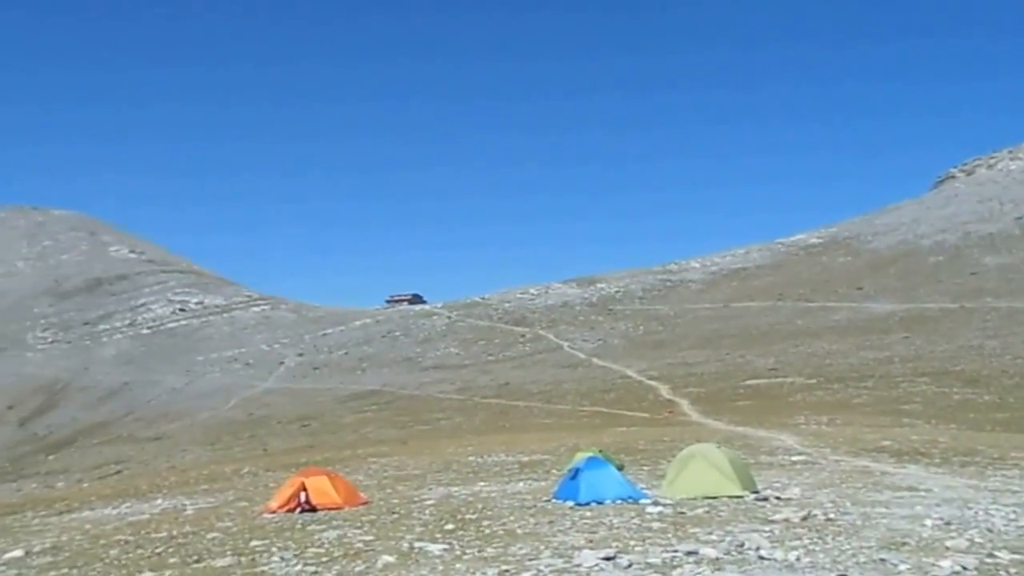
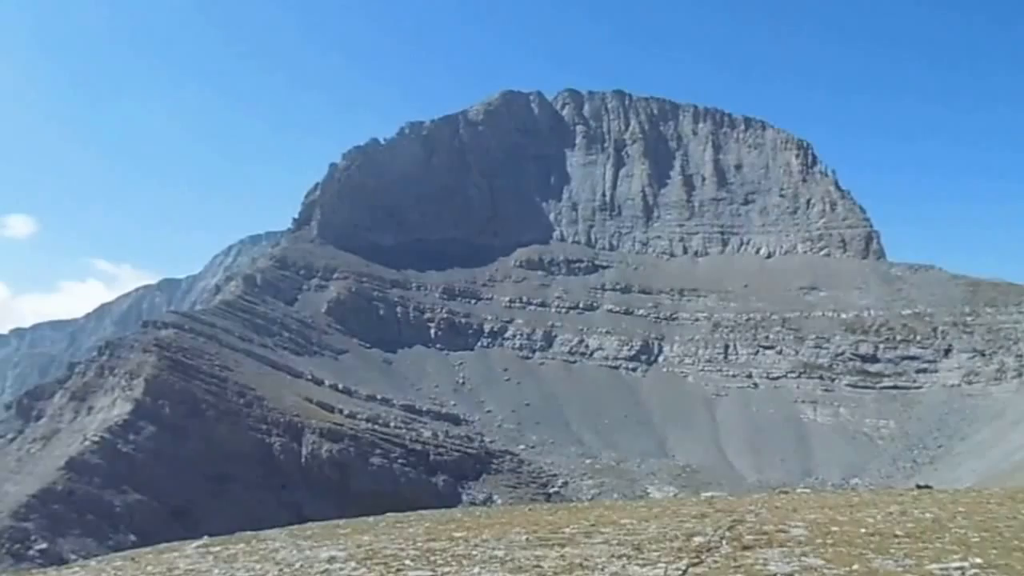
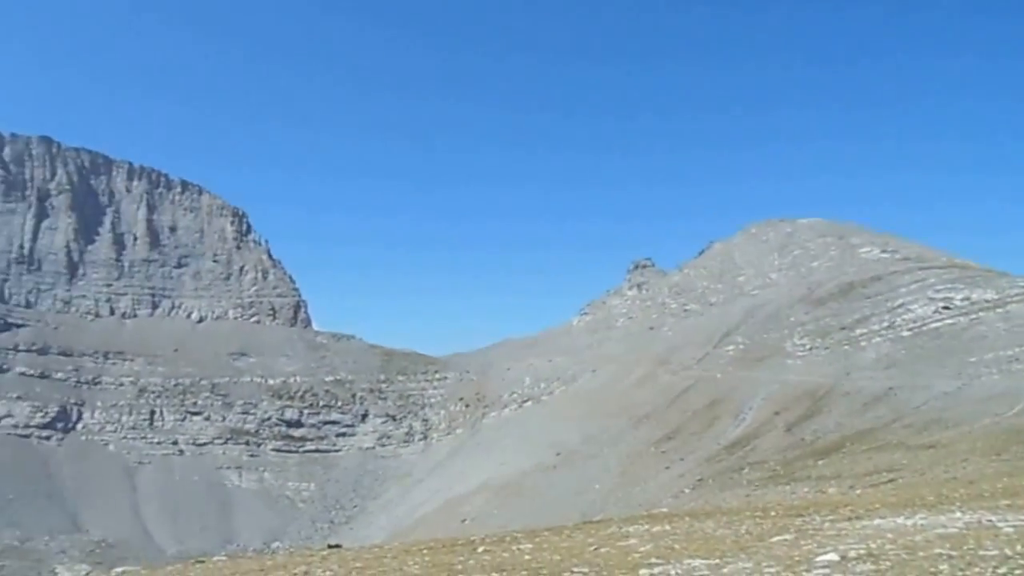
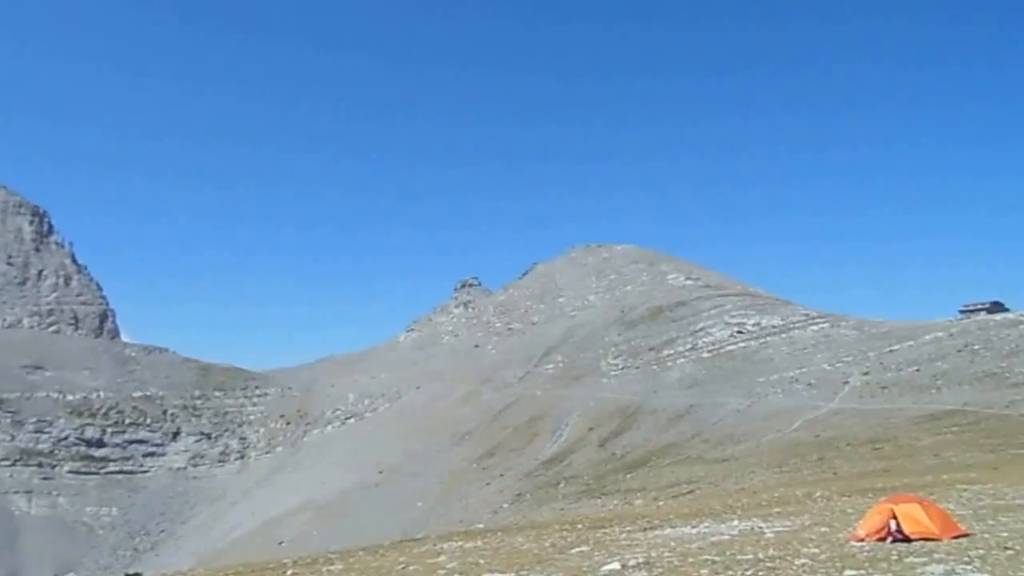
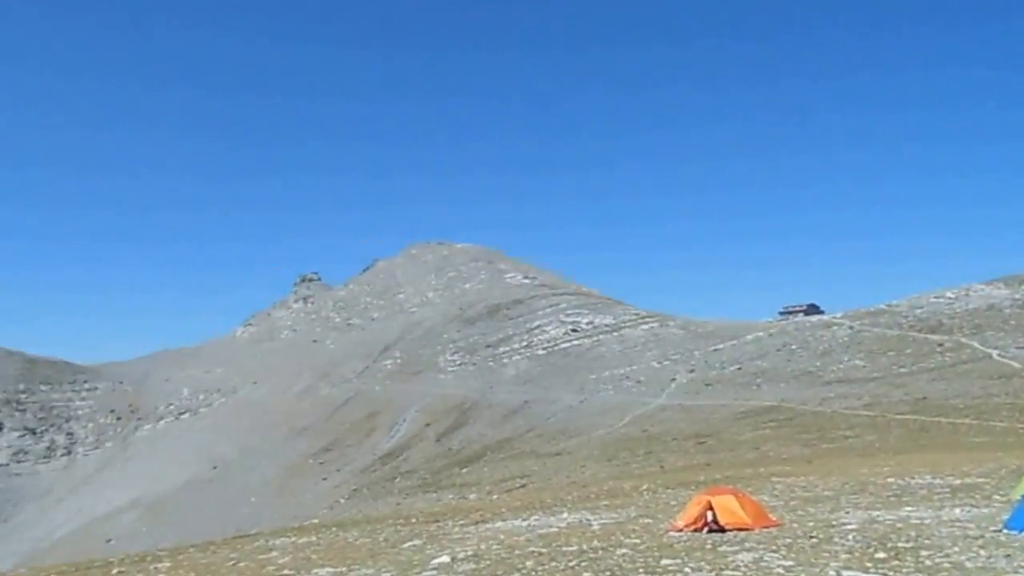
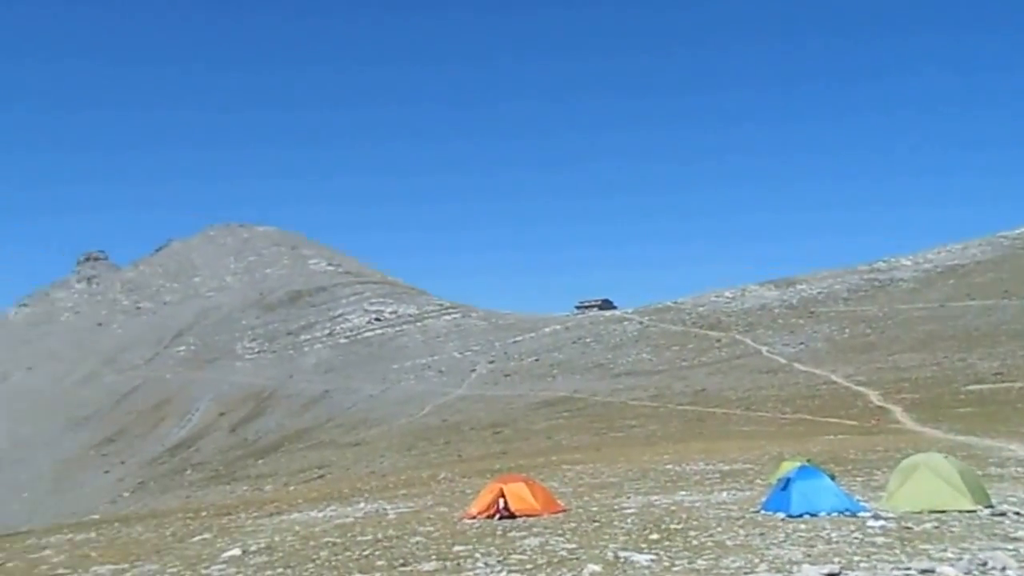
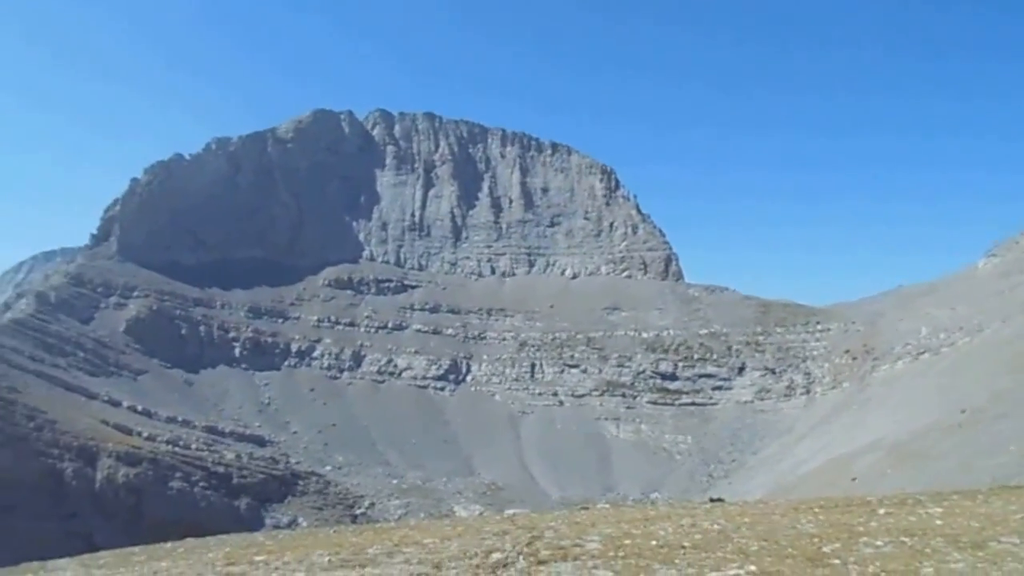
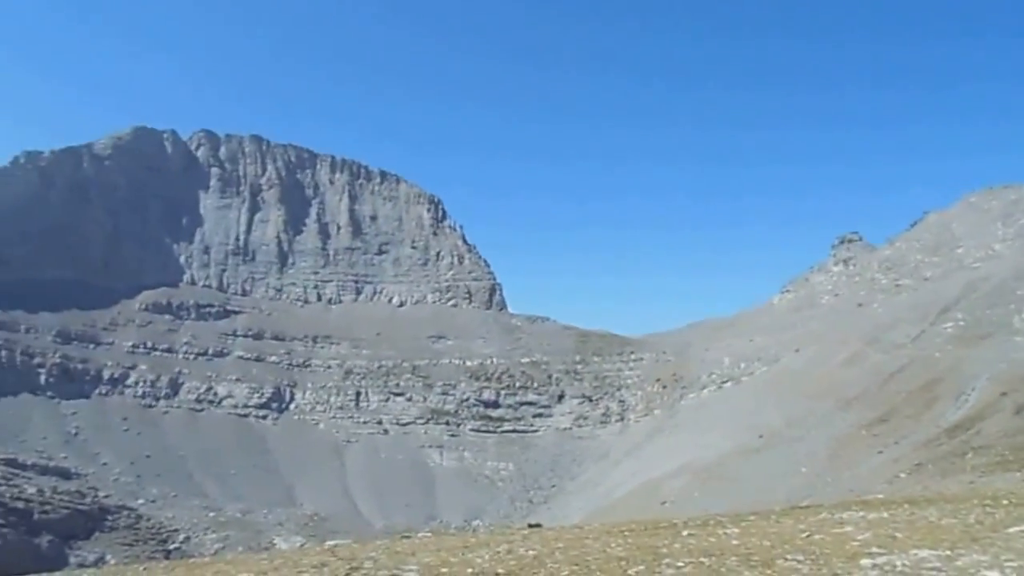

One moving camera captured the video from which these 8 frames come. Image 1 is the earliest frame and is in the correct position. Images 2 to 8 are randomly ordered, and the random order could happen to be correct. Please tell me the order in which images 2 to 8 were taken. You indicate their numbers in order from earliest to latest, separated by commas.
6, 5, 4, 3, 8, 7, 2
